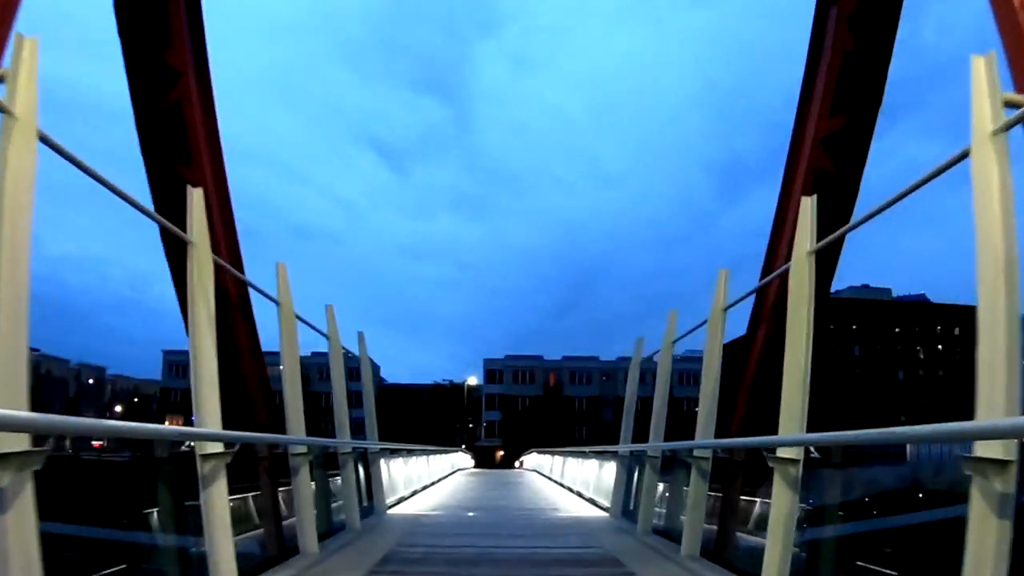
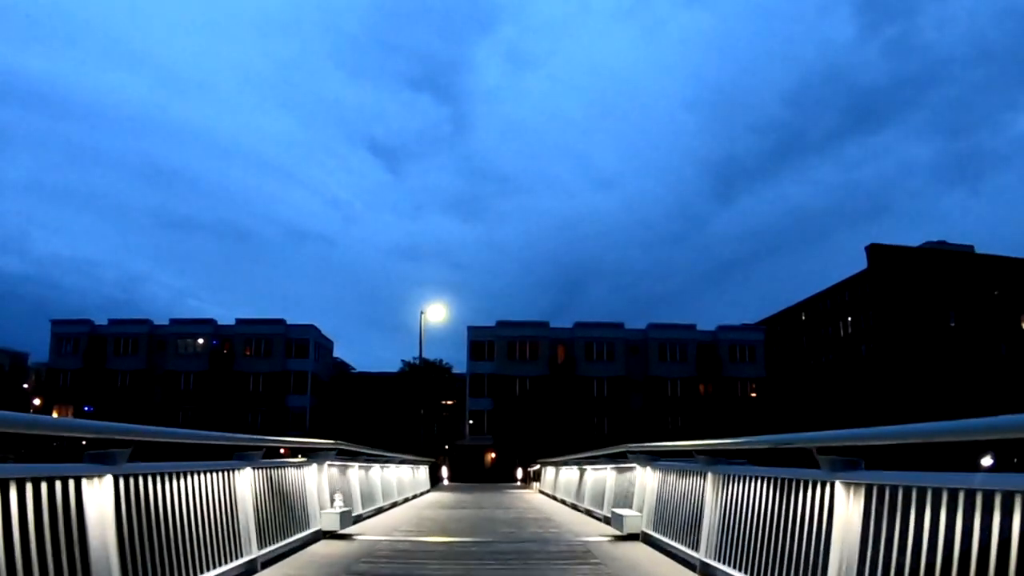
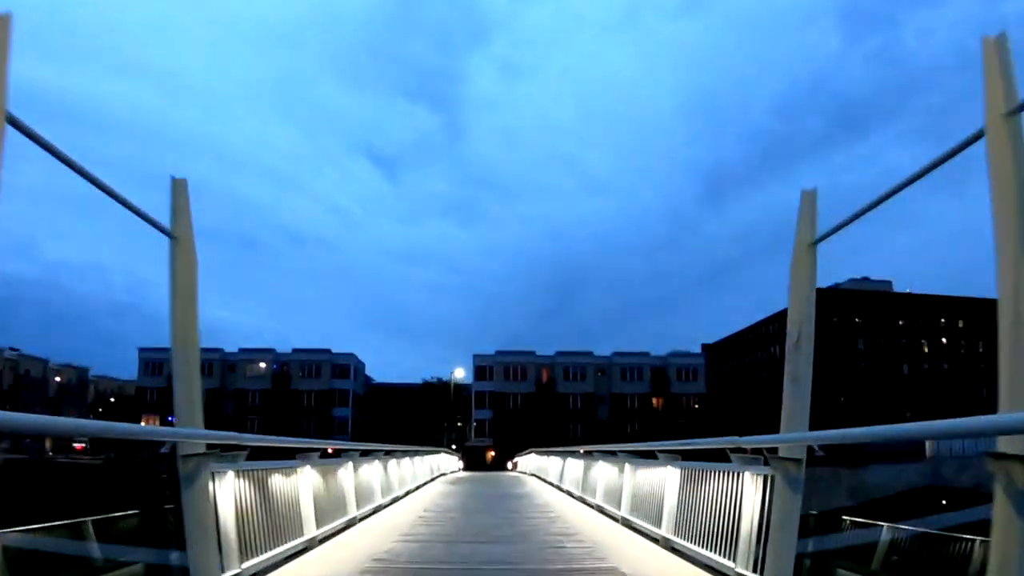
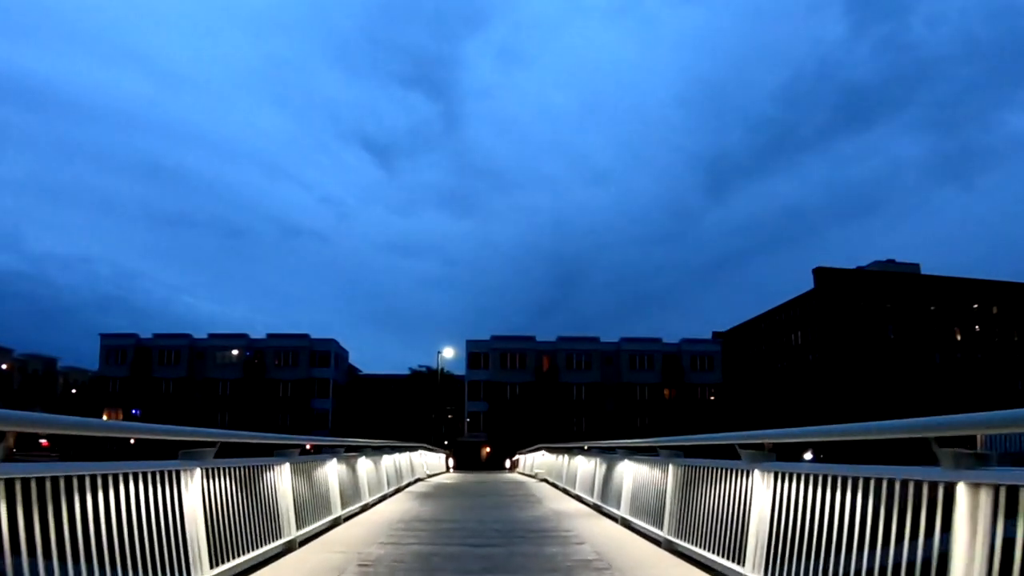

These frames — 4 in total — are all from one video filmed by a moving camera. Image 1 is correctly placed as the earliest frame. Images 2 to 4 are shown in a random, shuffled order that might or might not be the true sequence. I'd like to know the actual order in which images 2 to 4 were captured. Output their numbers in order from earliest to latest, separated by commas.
3, 4, 2
